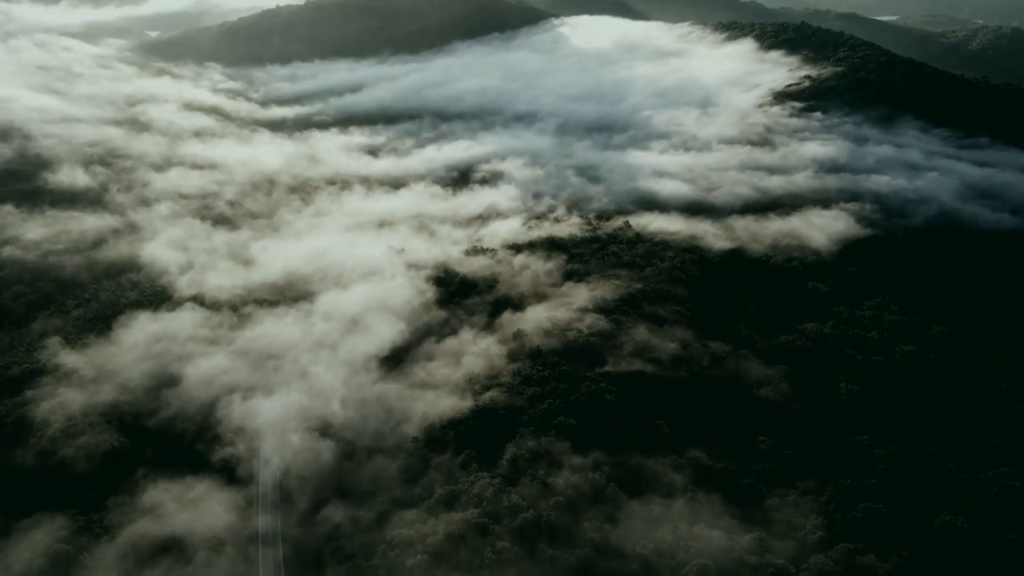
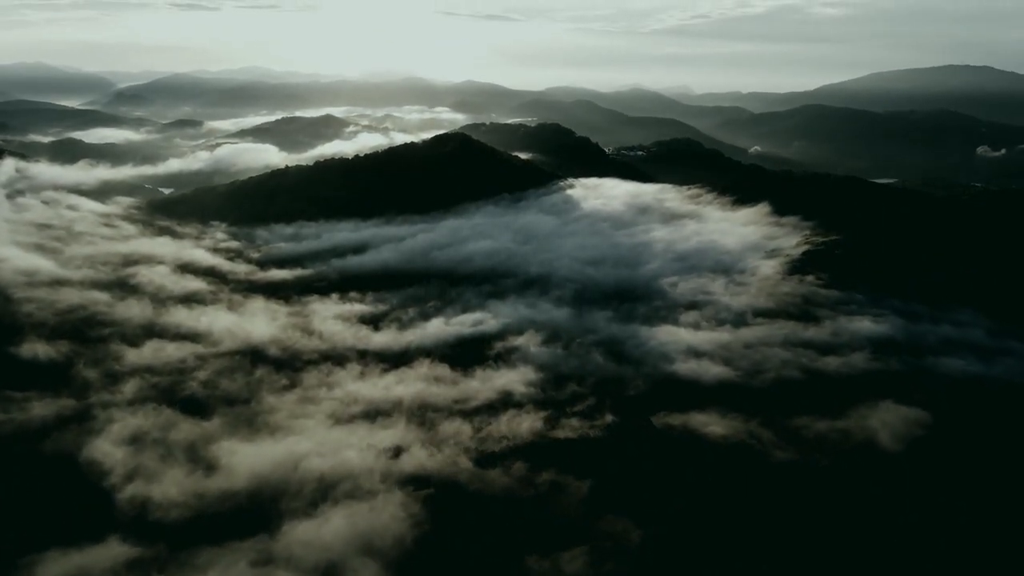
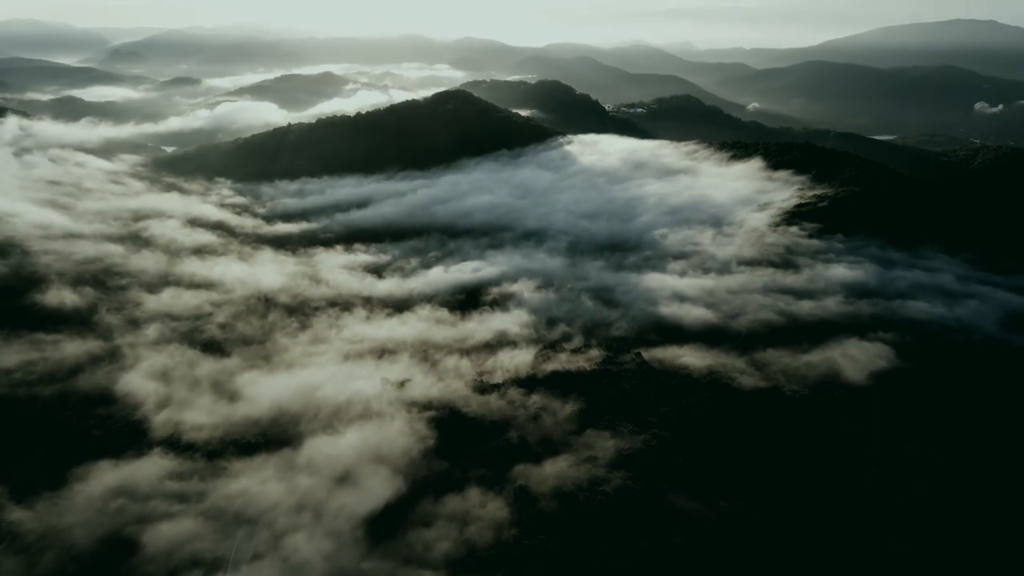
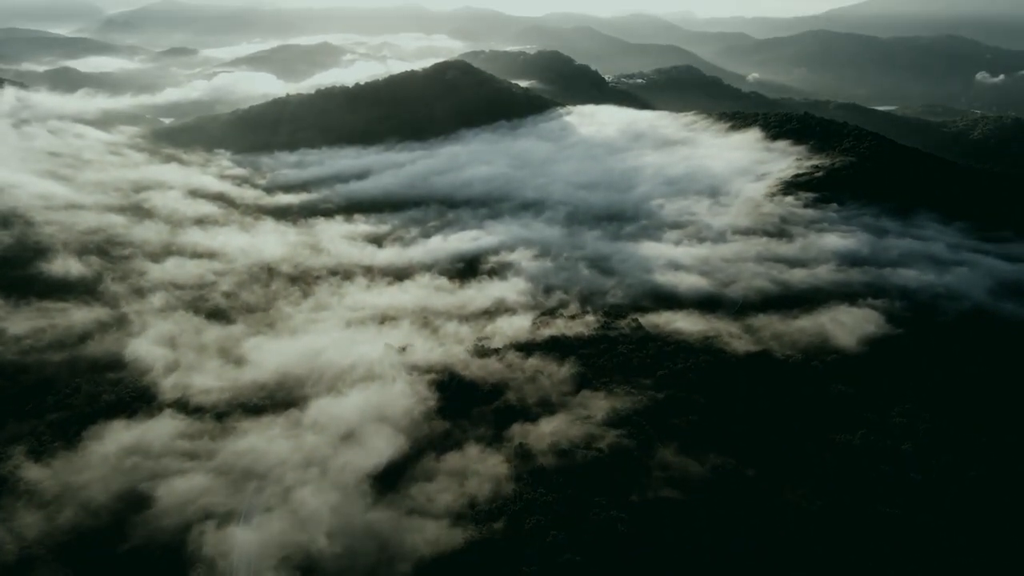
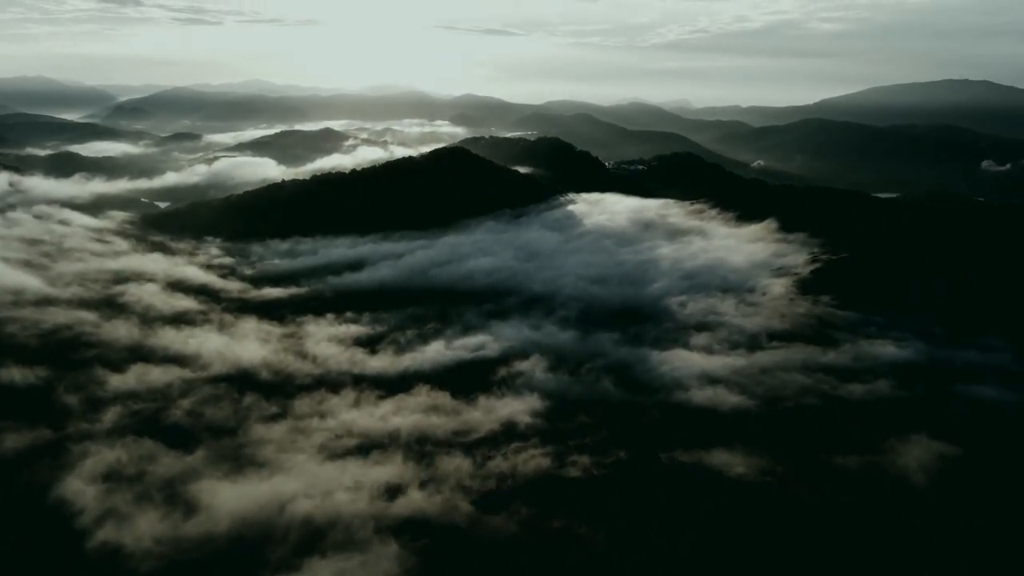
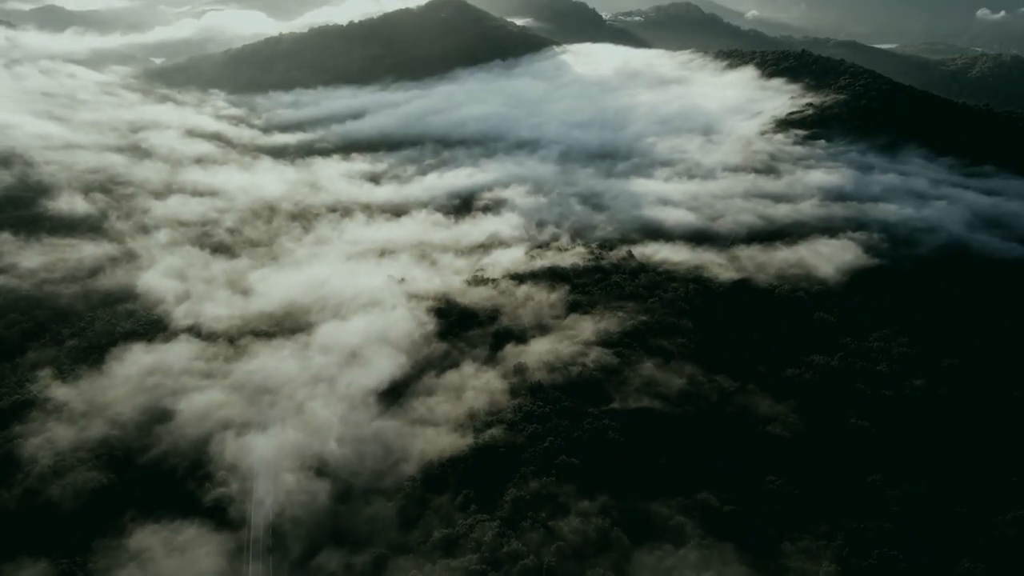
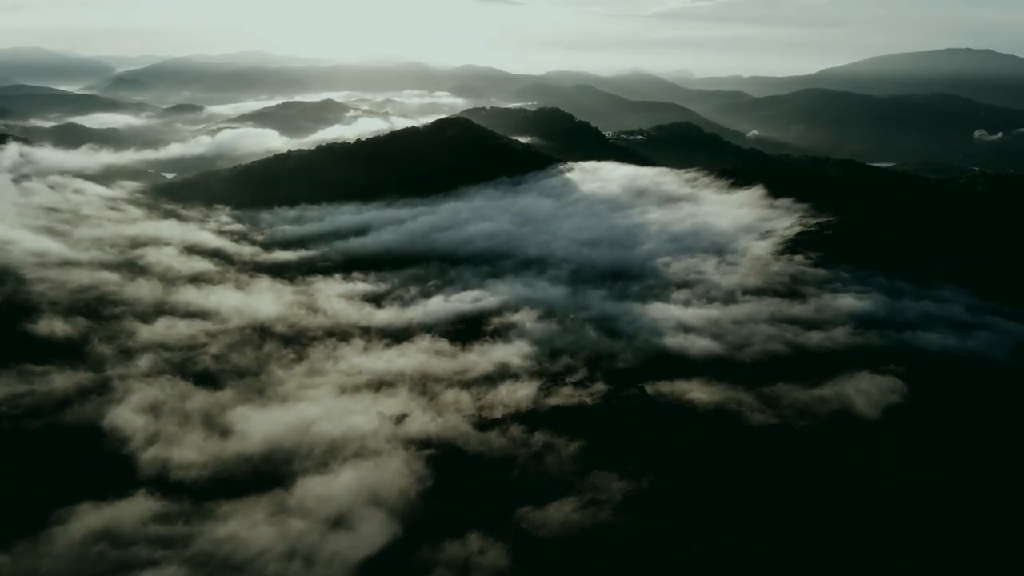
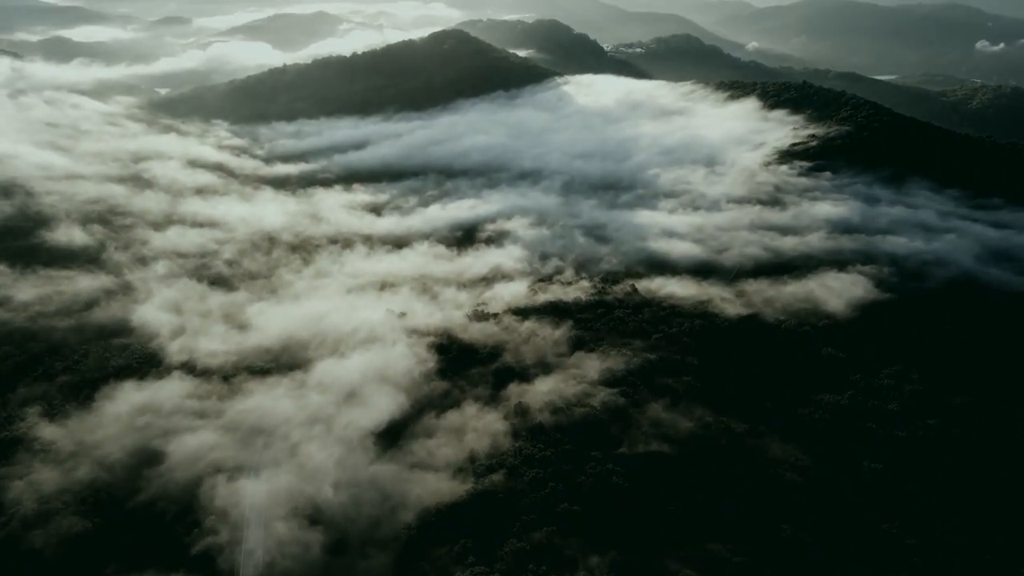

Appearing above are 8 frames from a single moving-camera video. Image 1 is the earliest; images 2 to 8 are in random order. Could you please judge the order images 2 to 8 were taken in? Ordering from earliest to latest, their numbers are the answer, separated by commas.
6, 8, 4, 3, 7, 2, 5
